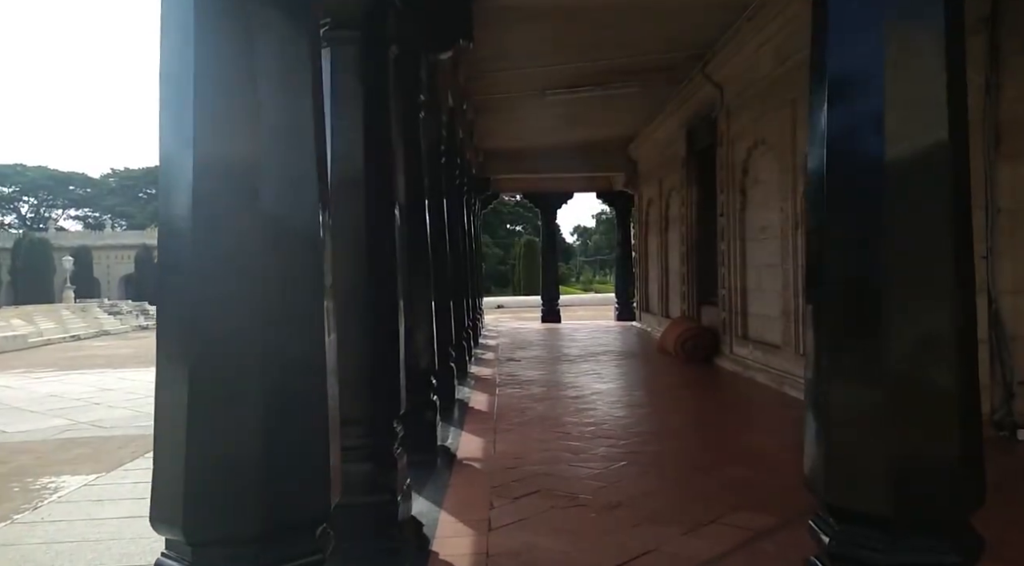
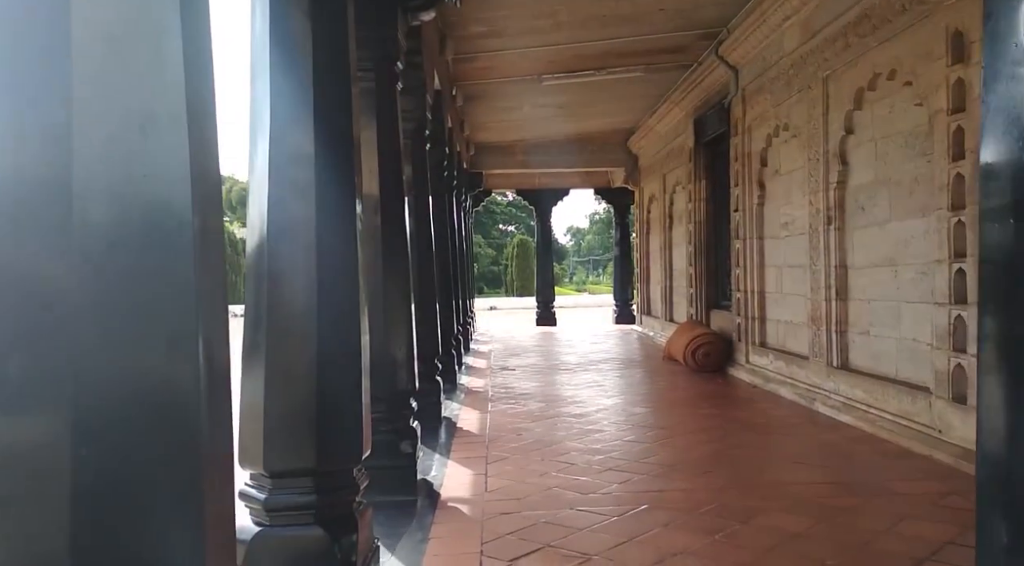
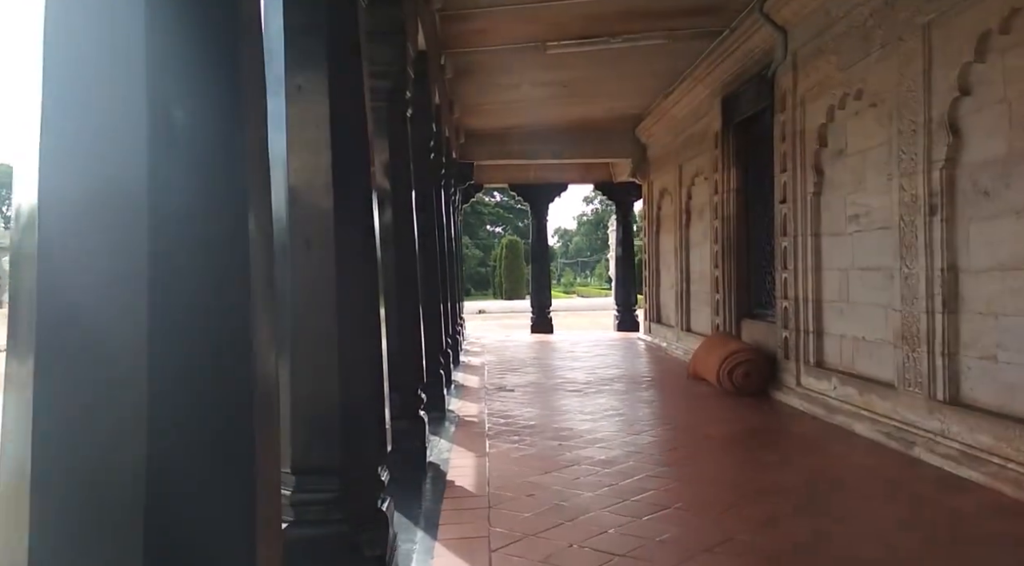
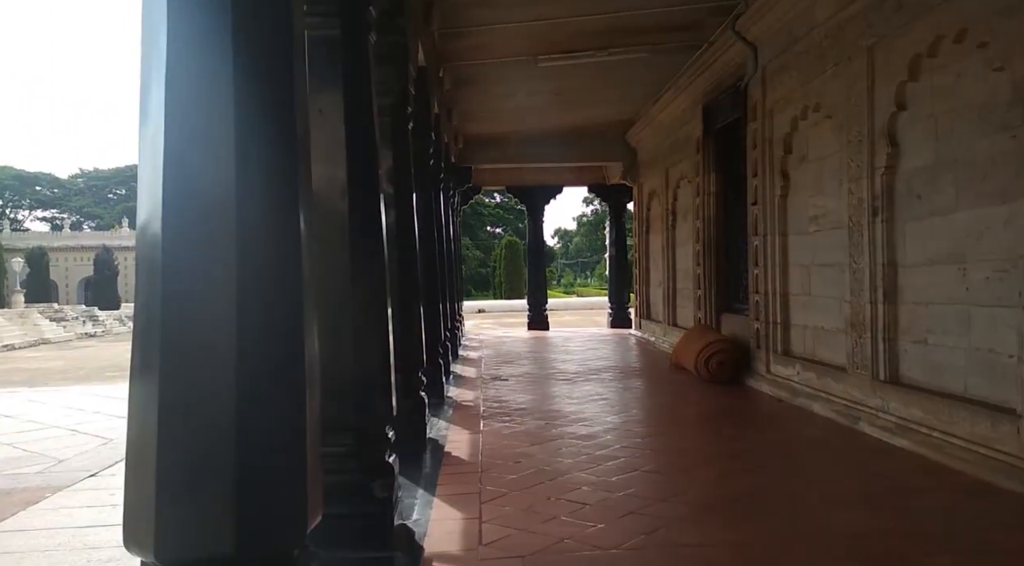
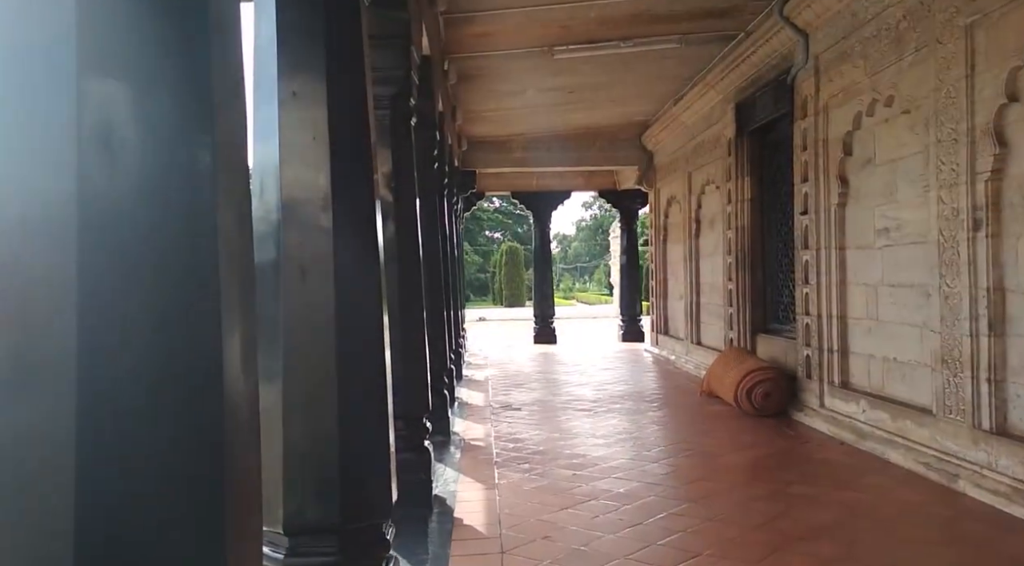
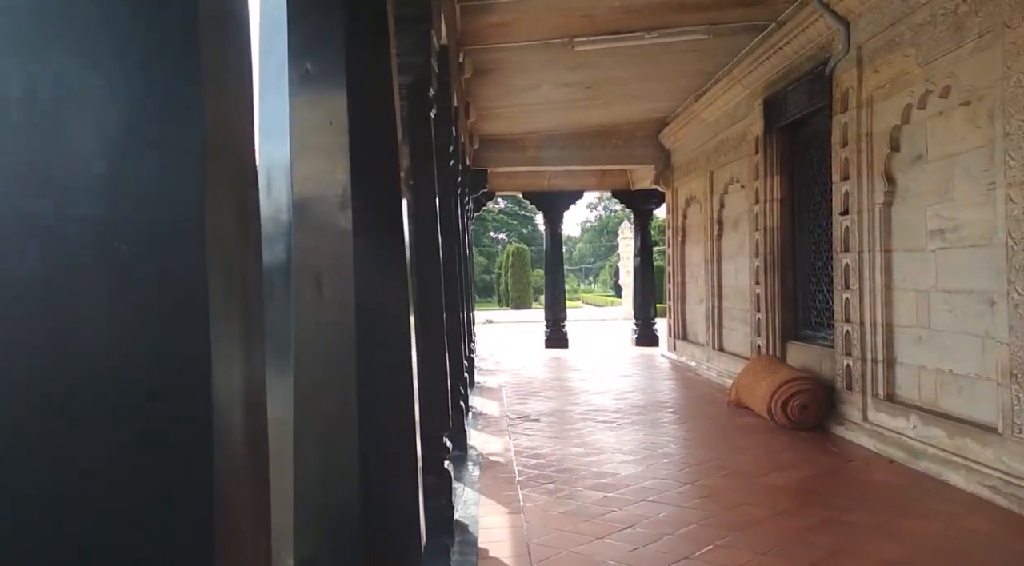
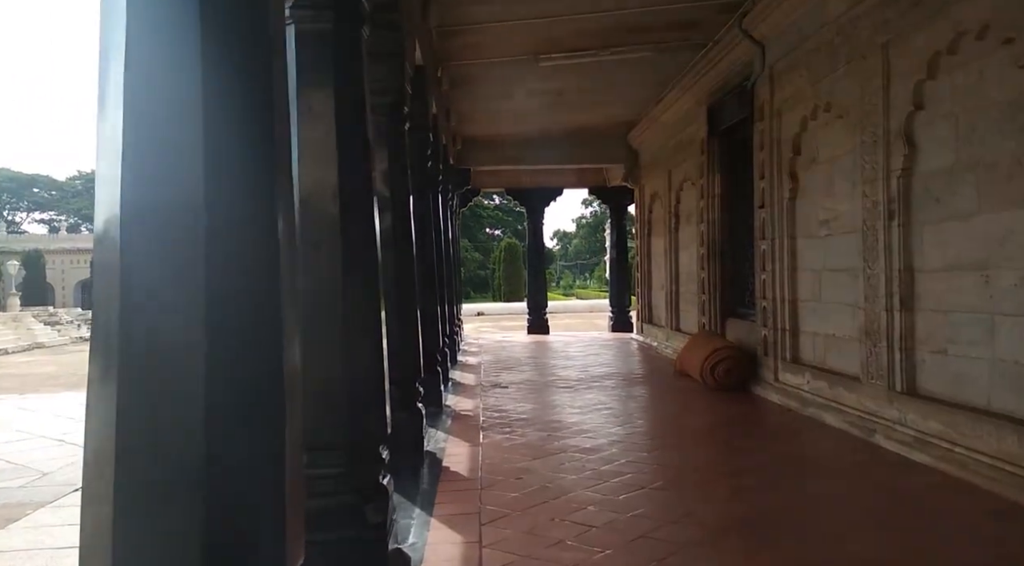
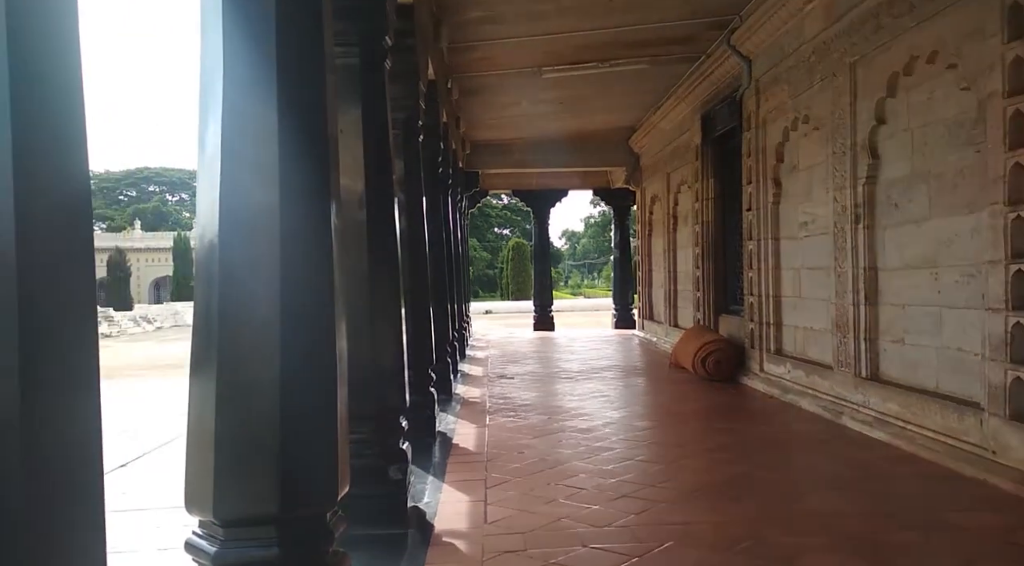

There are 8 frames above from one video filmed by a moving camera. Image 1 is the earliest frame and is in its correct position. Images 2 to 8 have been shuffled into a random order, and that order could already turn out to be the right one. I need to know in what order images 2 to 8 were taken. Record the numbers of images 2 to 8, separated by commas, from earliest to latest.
2, 8, 4, 7, 3, 5, 6
